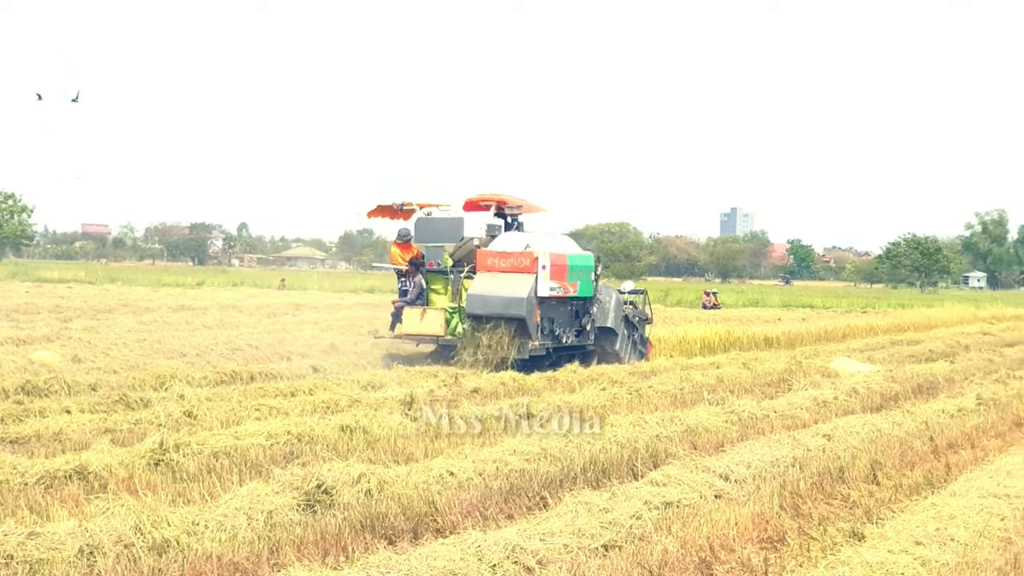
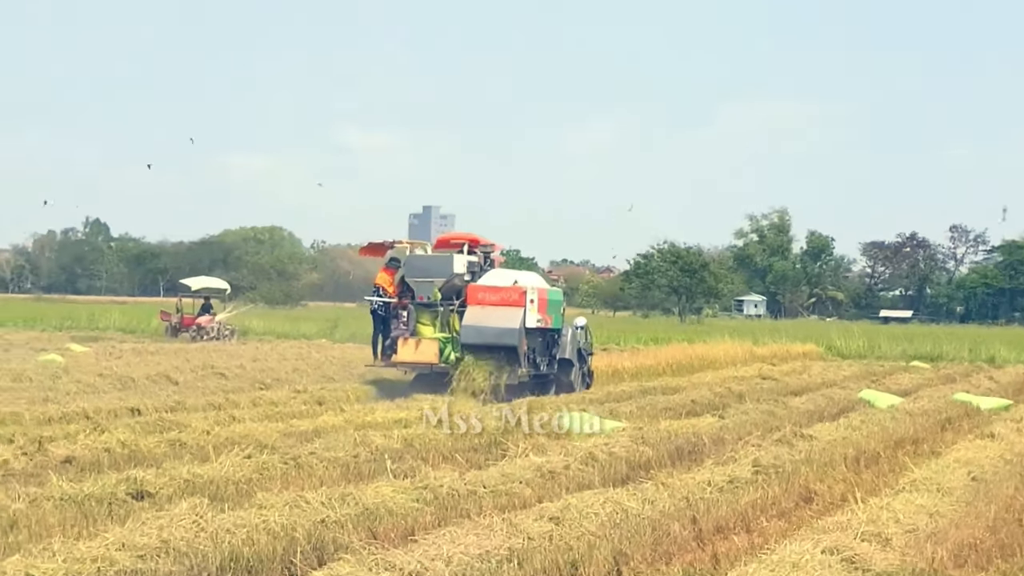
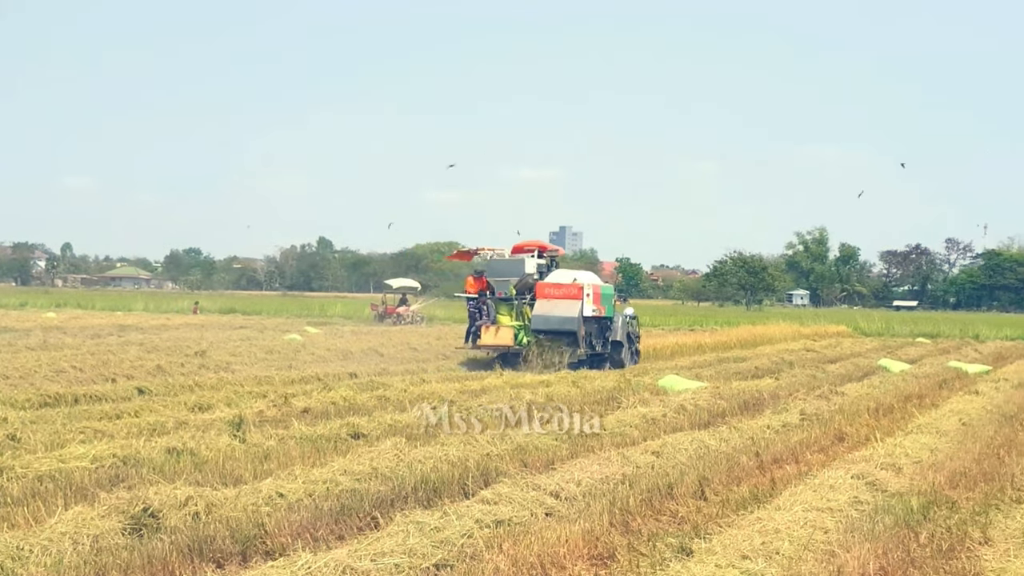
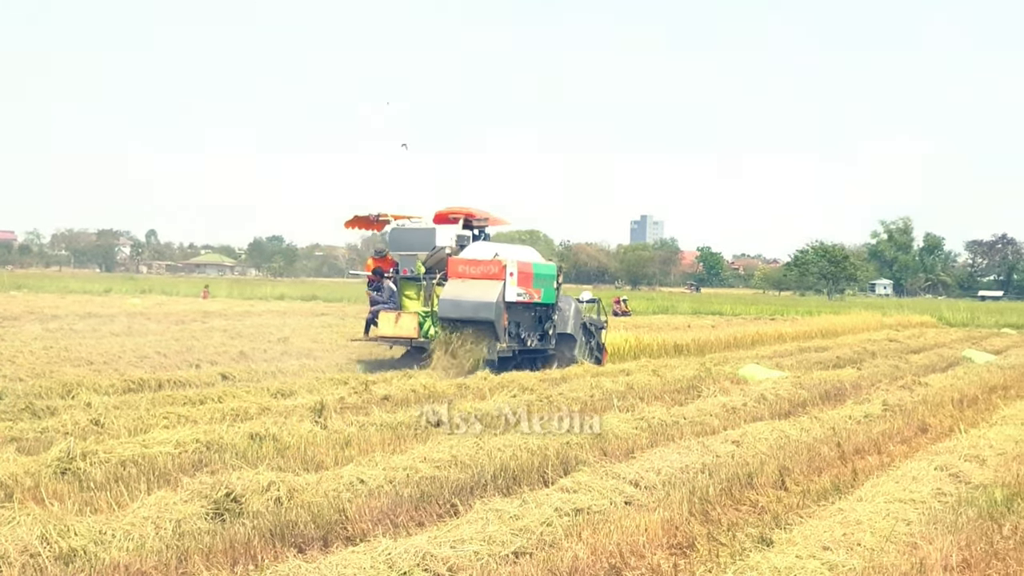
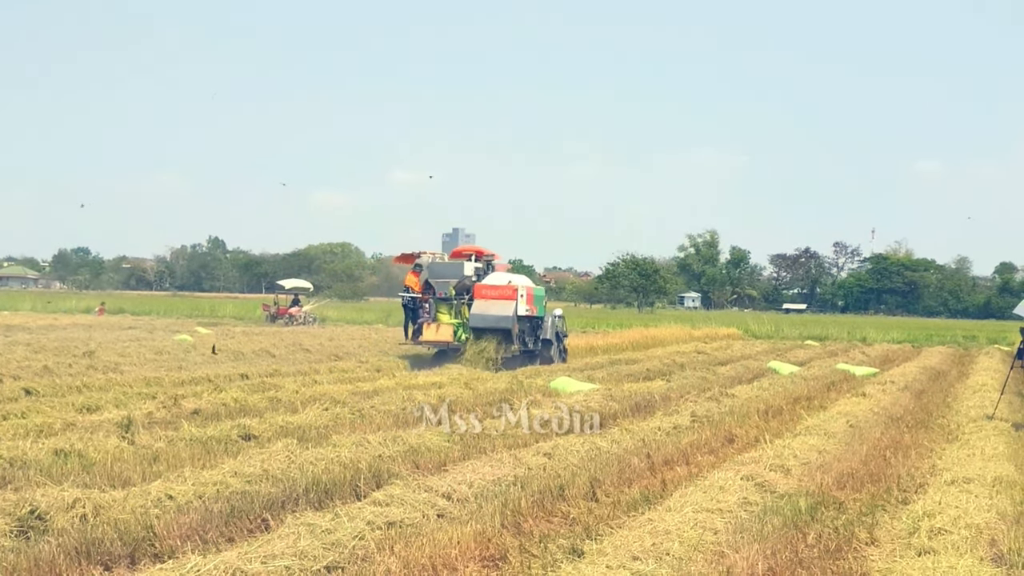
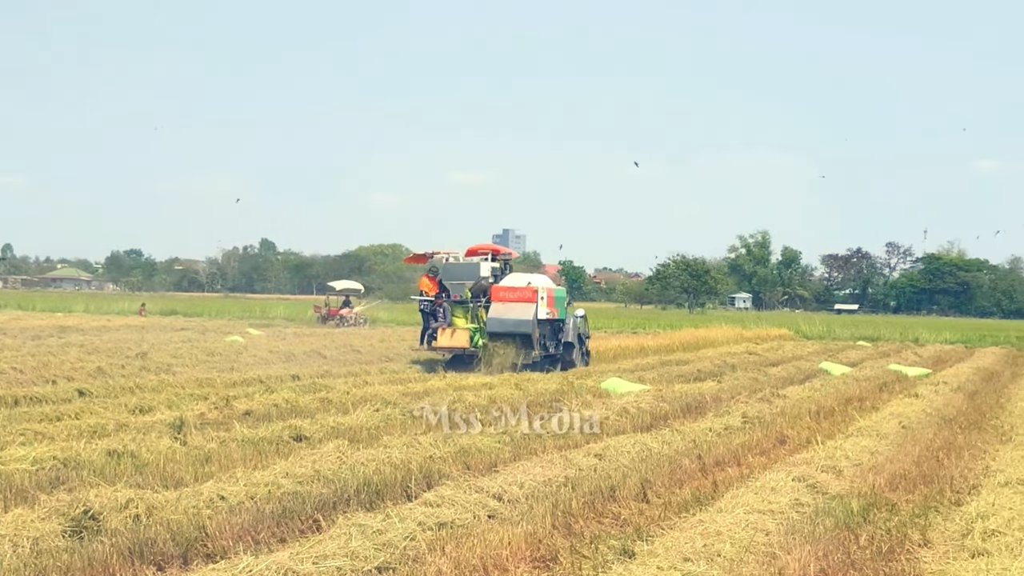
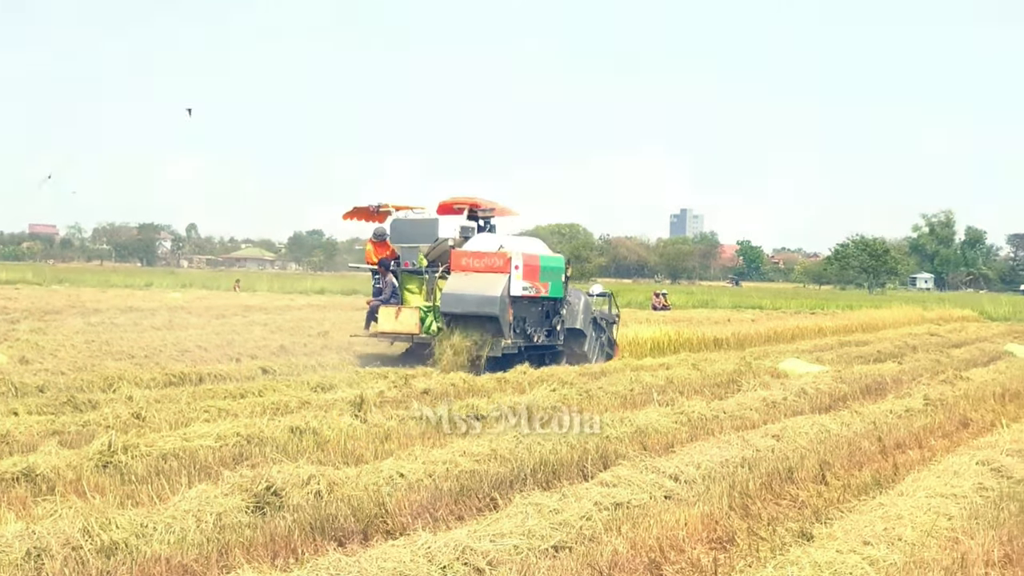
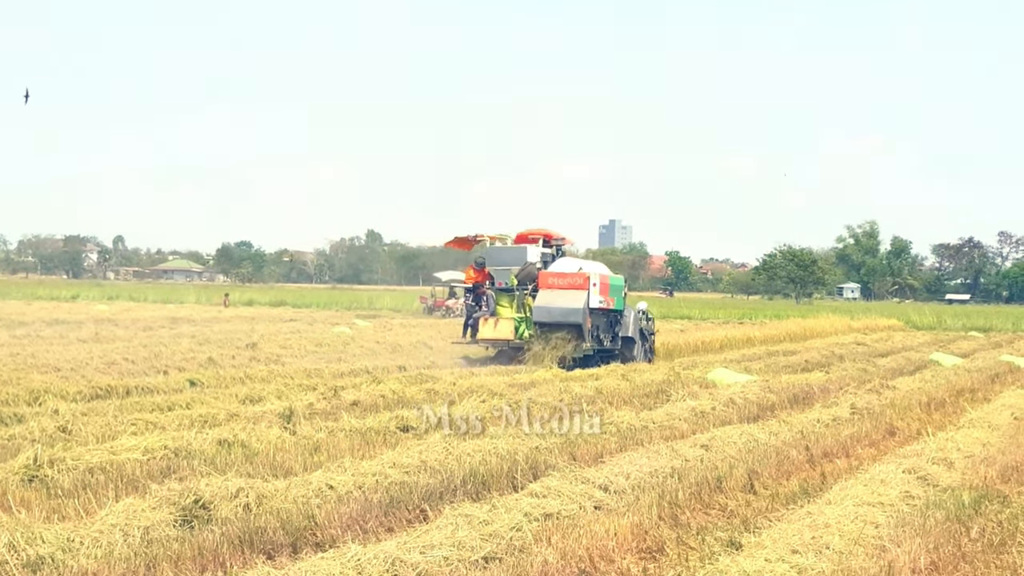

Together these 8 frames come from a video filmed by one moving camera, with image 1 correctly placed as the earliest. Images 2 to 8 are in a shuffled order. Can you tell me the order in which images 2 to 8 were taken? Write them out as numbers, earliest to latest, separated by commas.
7, 4, 8, 3, 6, 5, 2
